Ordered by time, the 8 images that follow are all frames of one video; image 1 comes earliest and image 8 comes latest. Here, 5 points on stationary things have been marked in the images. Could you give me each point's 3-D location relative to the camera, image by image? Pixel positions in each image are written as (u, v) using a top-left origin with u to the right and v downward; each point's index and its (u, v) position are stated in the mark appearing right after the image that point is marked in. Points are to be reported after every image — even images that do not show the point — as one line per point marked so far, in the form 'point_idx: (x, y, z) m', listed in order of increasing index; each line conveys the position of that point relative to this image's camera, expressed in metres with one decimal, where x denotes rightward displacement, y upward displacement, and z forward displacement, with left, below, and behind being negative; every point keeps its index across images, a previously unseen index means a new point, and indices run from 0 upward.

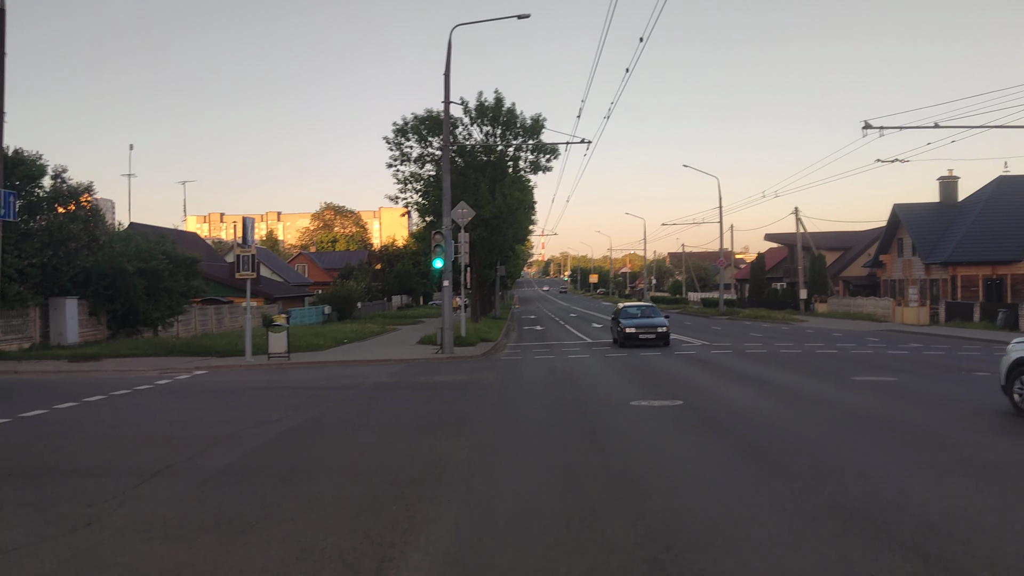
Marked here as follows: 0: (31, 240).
0: (-9.9, +1.0, +16.5) m
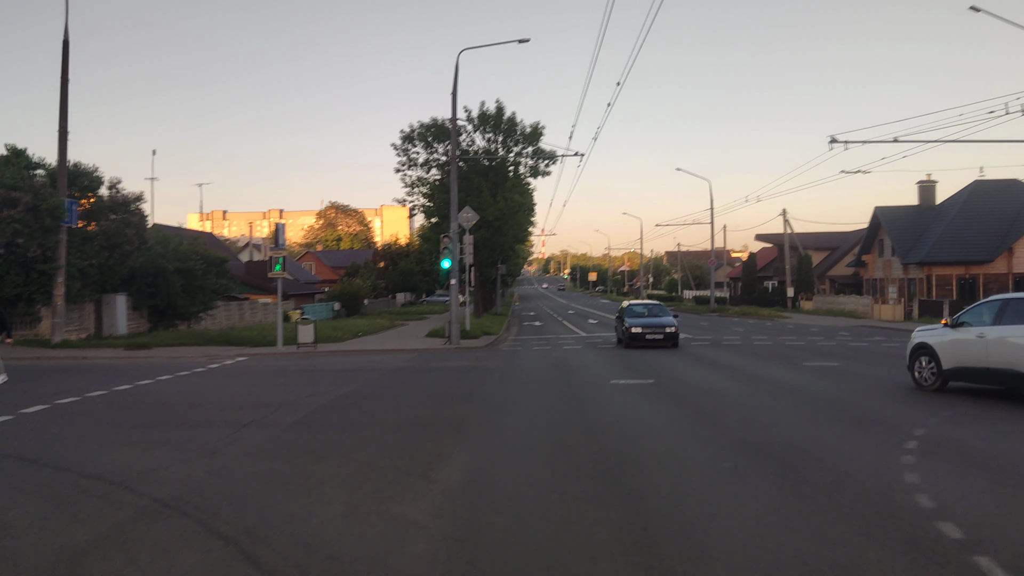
0: (-9.9, +1.1, +18.7) m
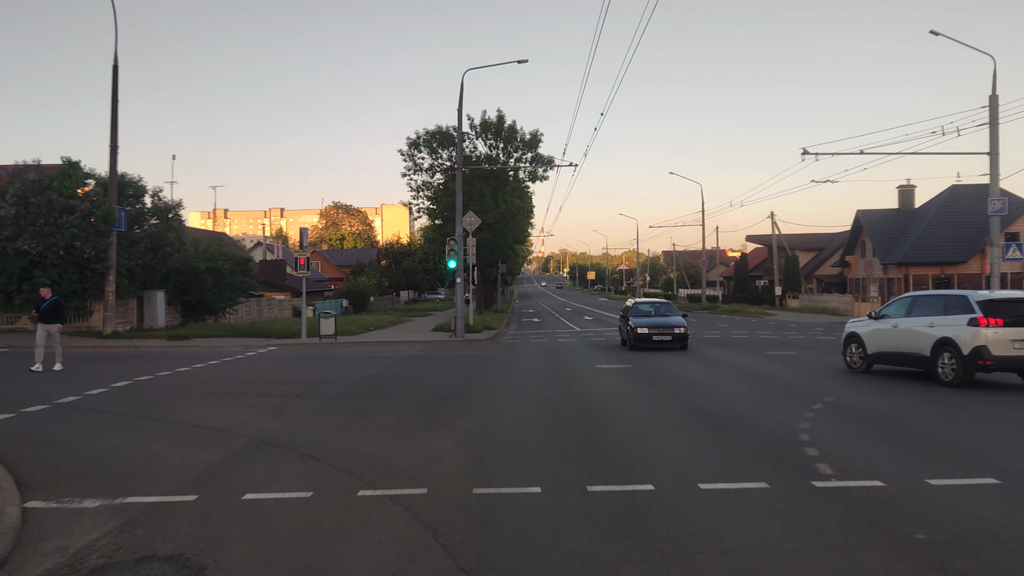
0: (-9.9, +1.1, +20.9) m
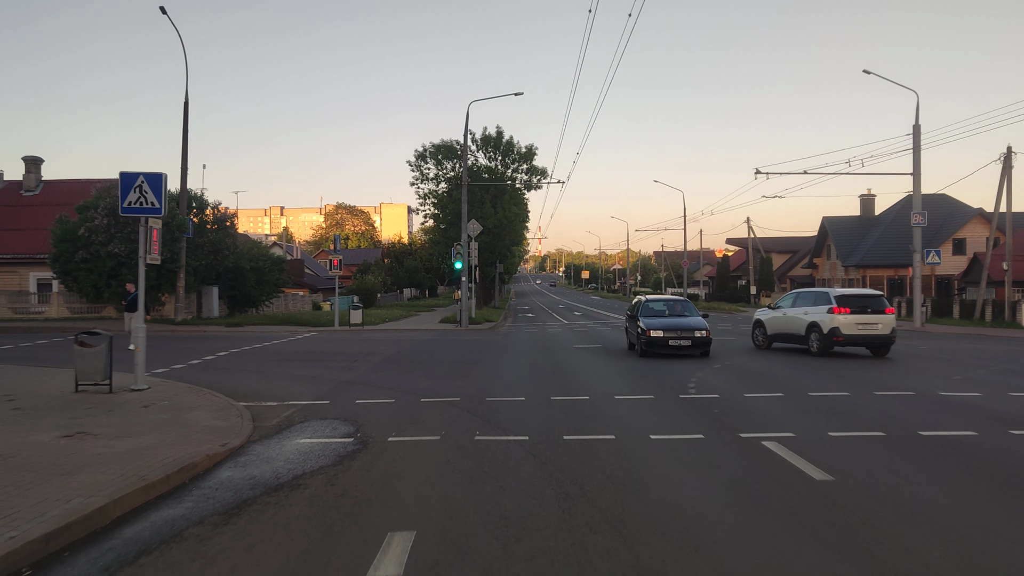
0: (-10.0, +1.3, +25.4) m
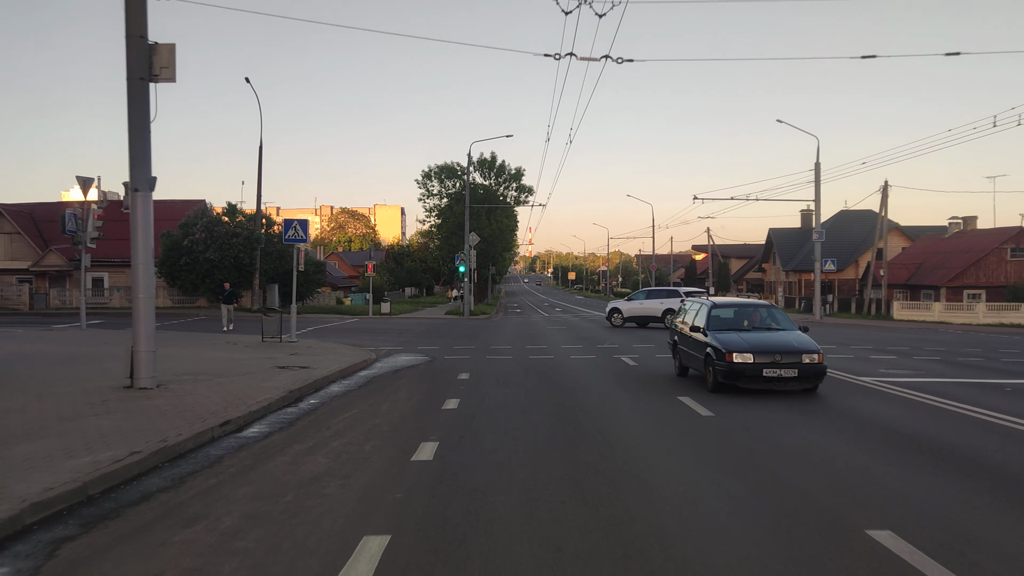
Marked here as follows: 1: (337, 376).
0: (-10.4, +1.4, +33.8) m
1: (-2.9, -1.5, +13.1) m
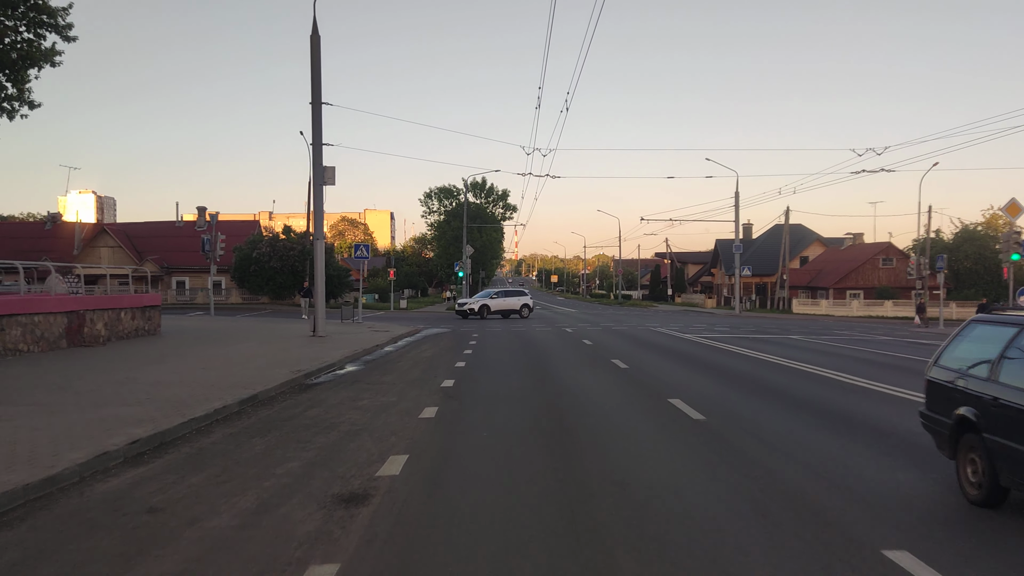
0: (-11.1, +1.4, +44.5) m
1: (-3.3, -1.5, +24.0) m
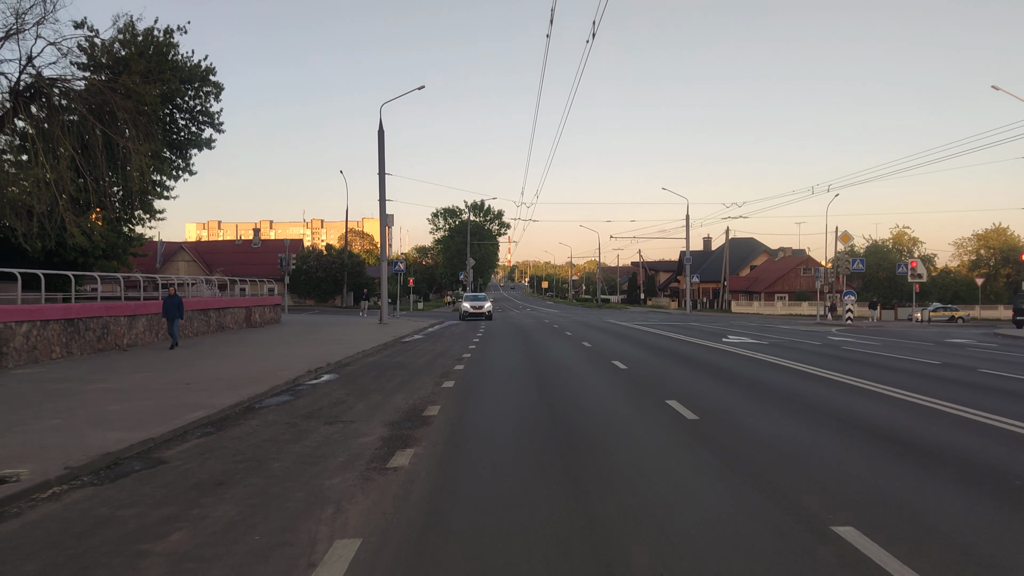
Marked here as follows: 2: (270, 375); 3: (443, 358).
0: (-11.4, +1.0, +56.4) m
1: (-3.5, -1.7, +35.9) m
2: (-4.4, -1.6, +14.4) m
3: (-1.6, -1.6, +18.6) m
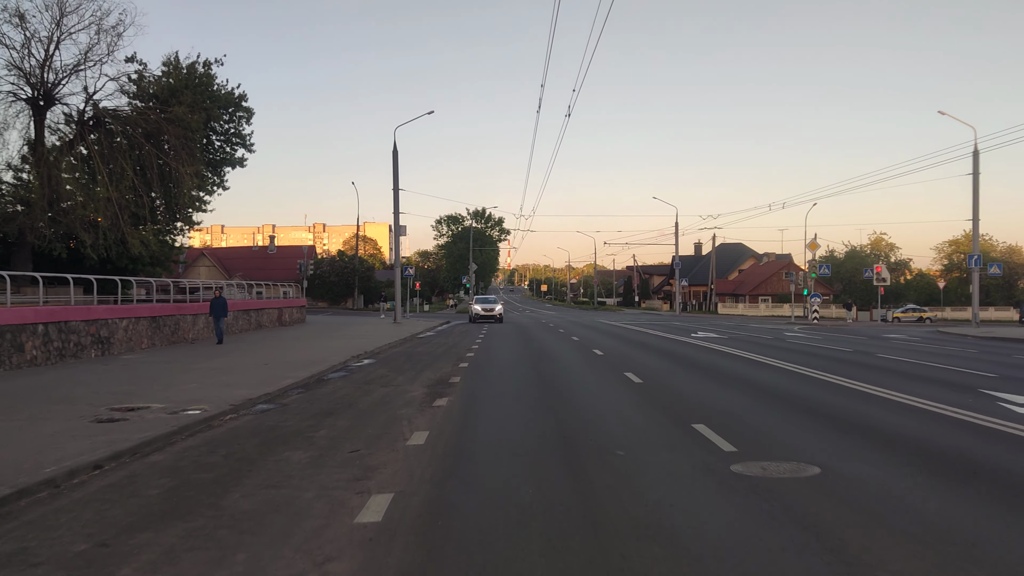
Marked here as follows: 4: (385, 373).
0: (-11.4, +0.7, +60.4) m
1: (-3.4, -1.8, +39.9) m
2: (-4.4, -1.7, +18.3) m
3: (-1.6, -1.7, +22.5) m
4: (-2.6, -1.7, +16.2) m
